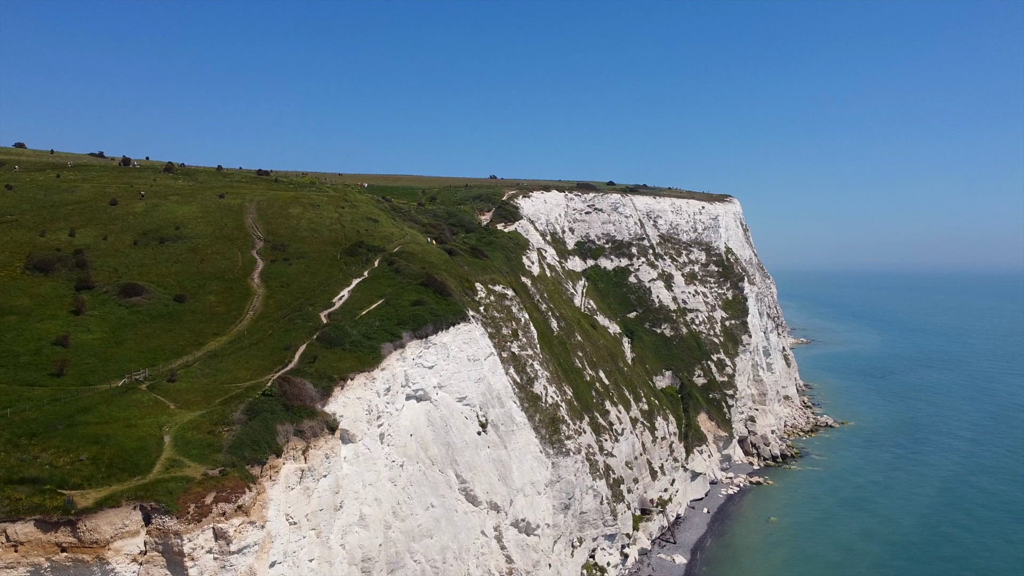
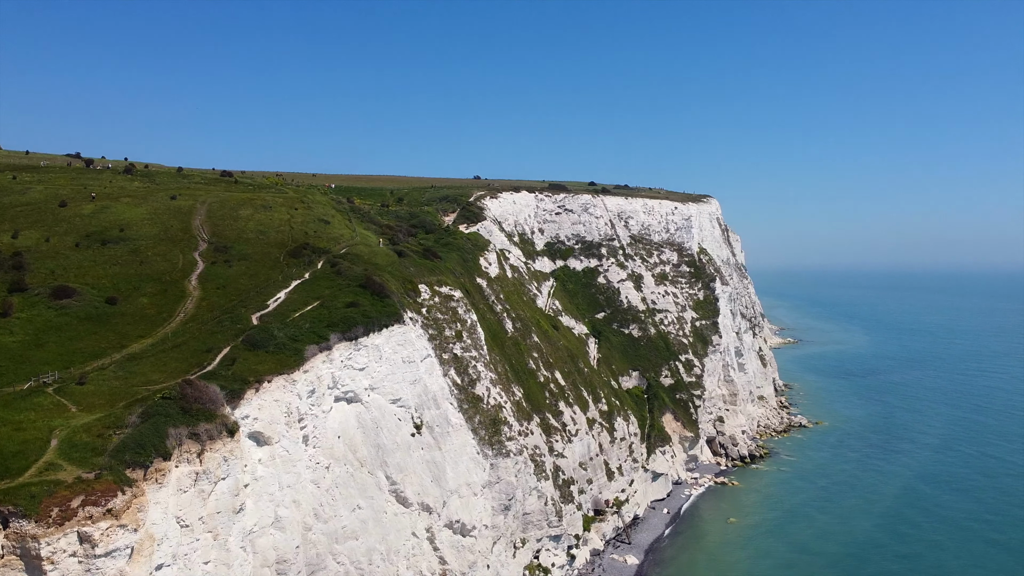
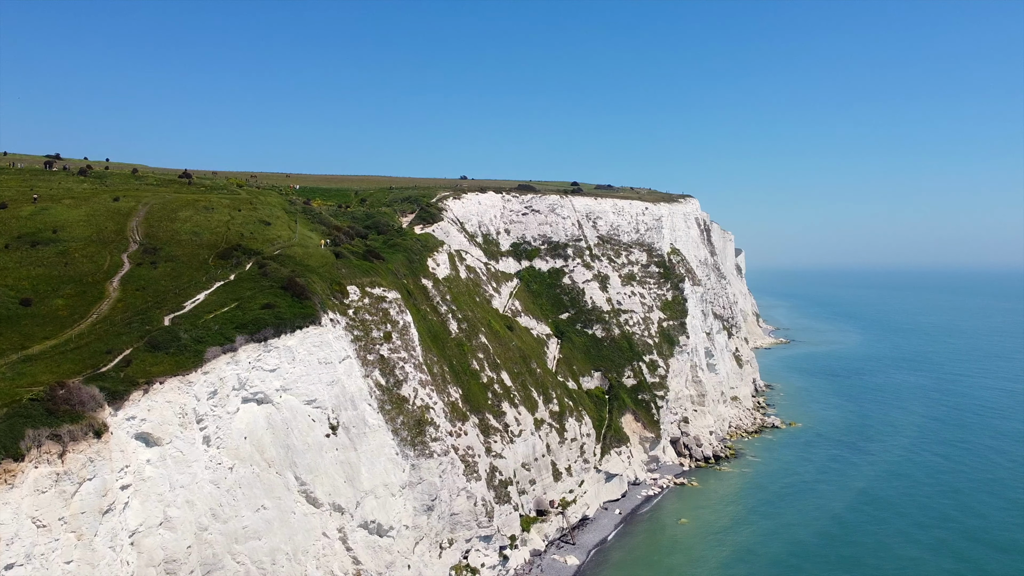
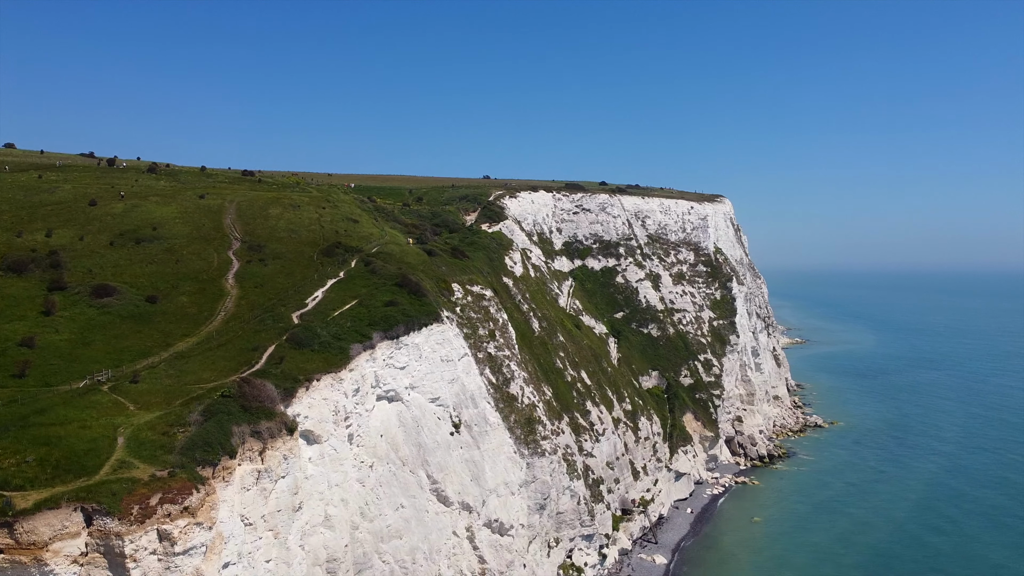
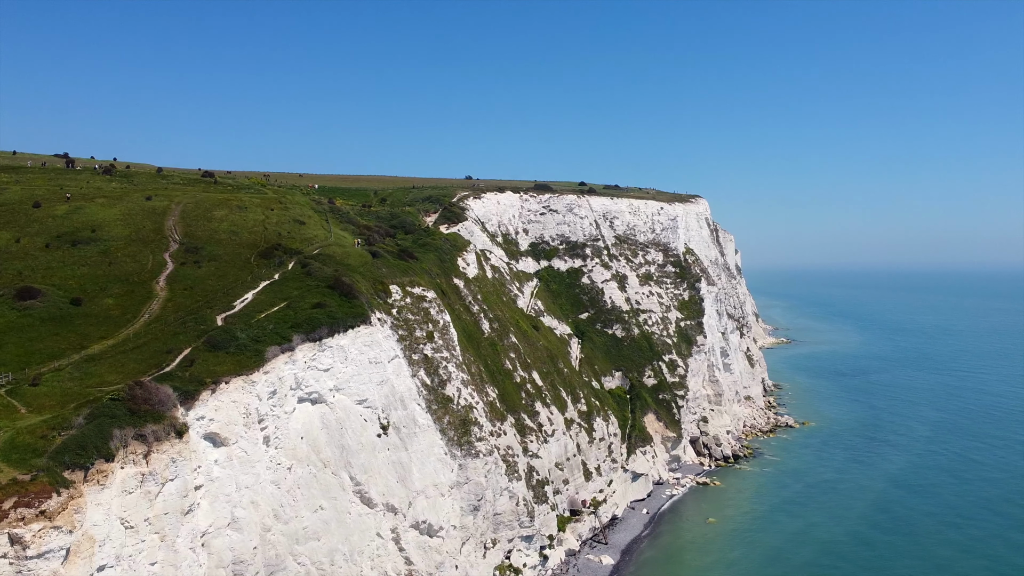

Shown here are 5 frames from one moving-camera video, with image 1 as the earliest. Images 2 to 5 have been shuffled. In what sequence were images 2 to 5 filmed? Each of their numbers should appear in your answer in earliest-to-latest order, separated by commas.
4, 2, 5, 3
